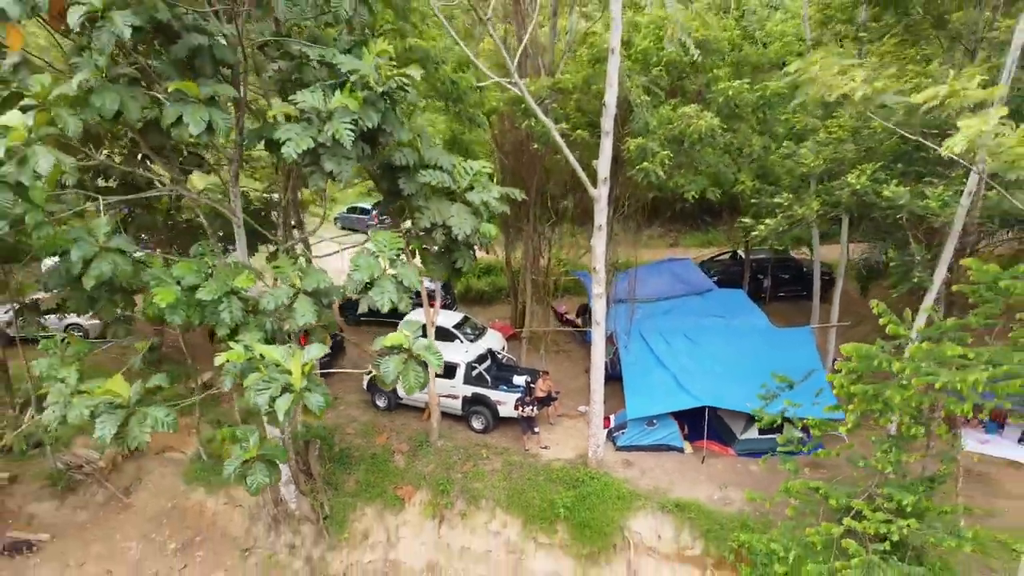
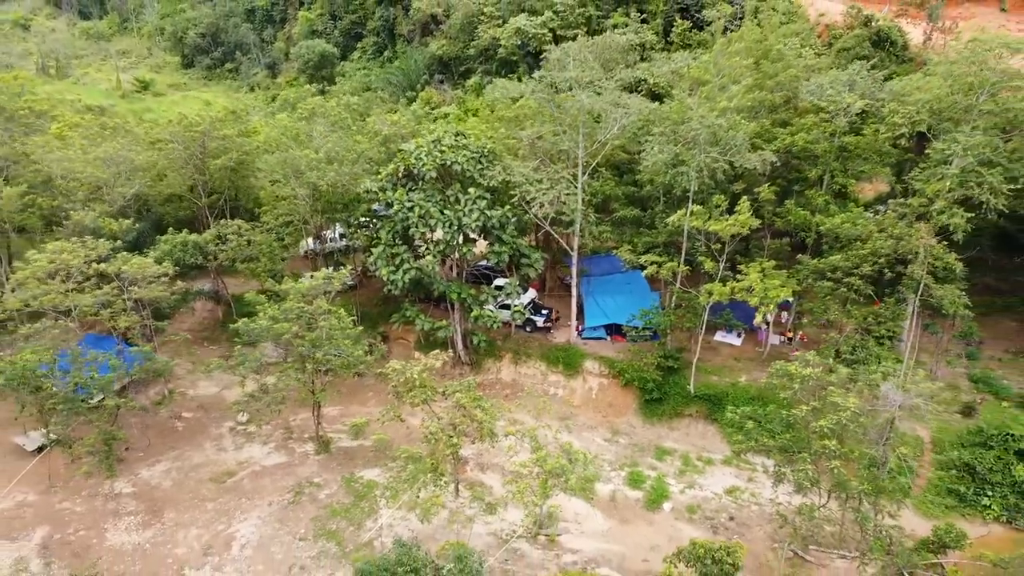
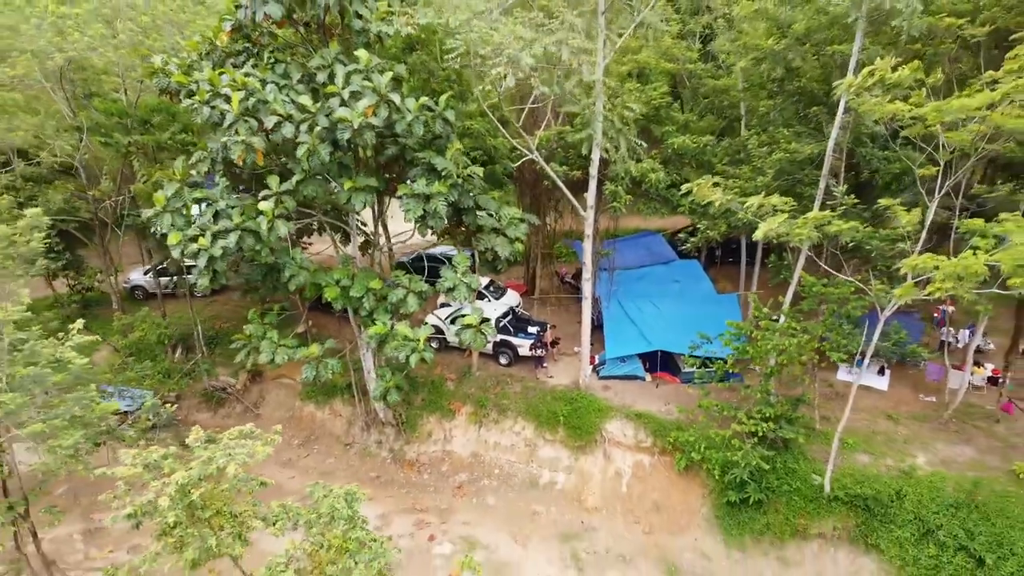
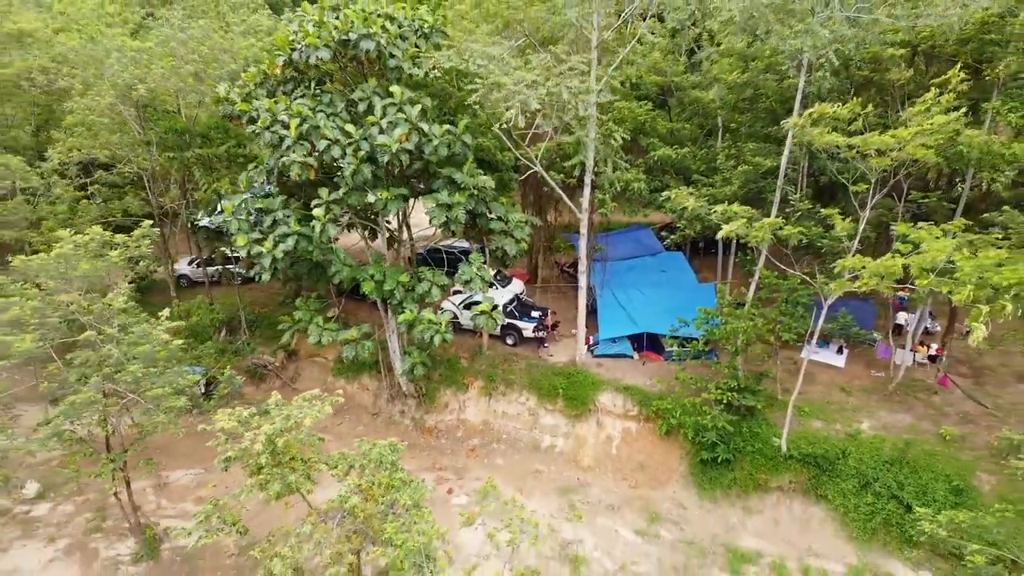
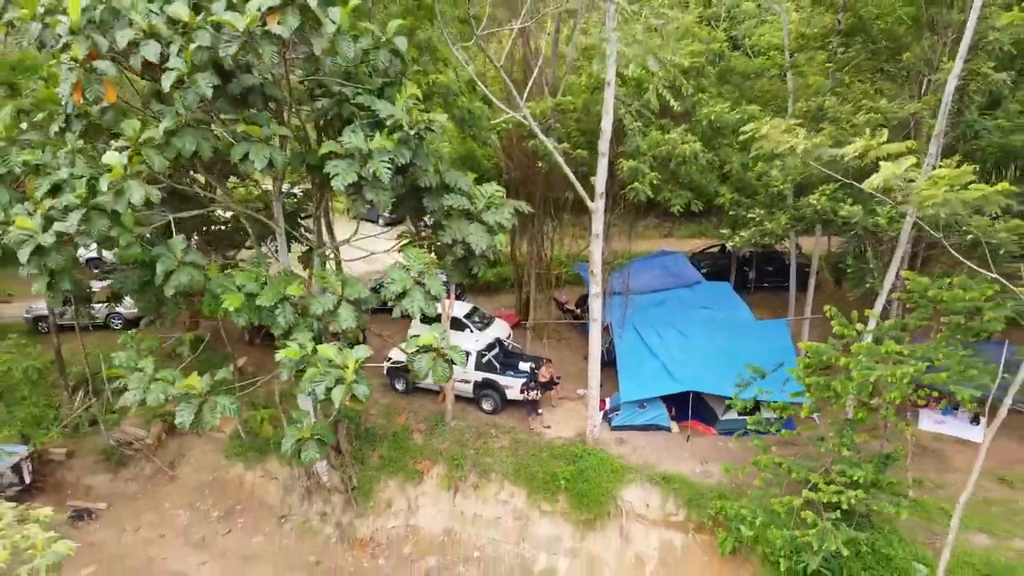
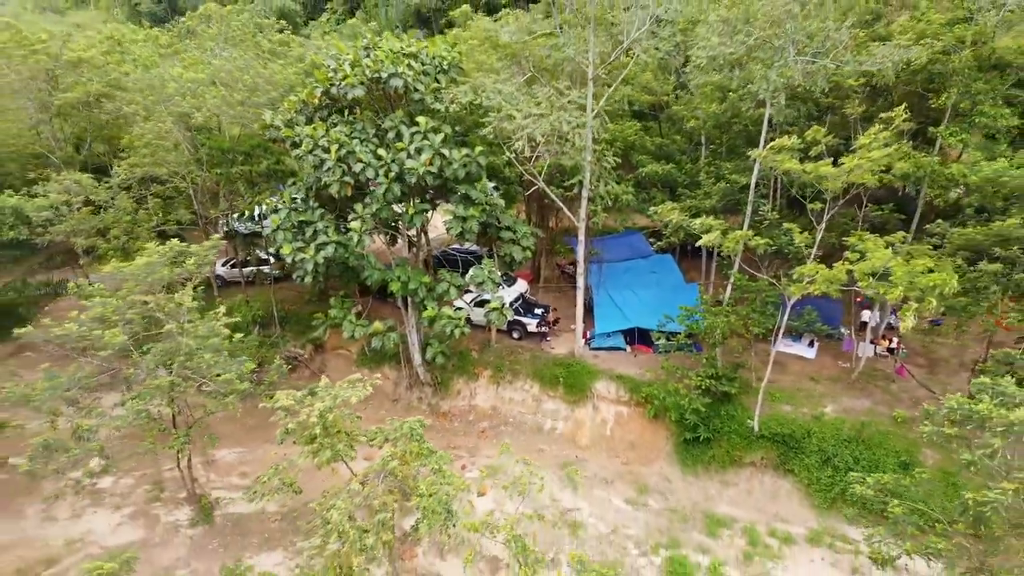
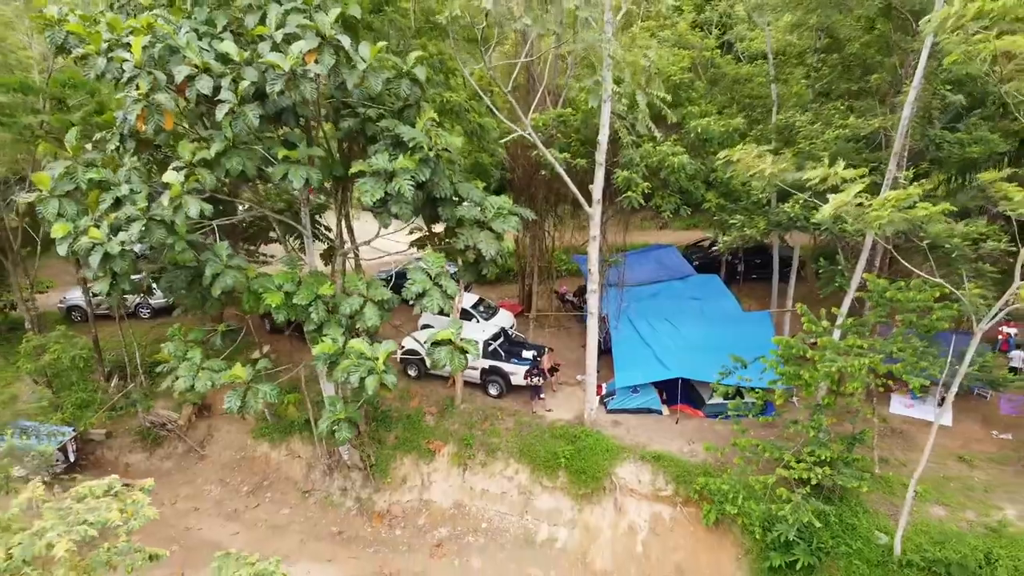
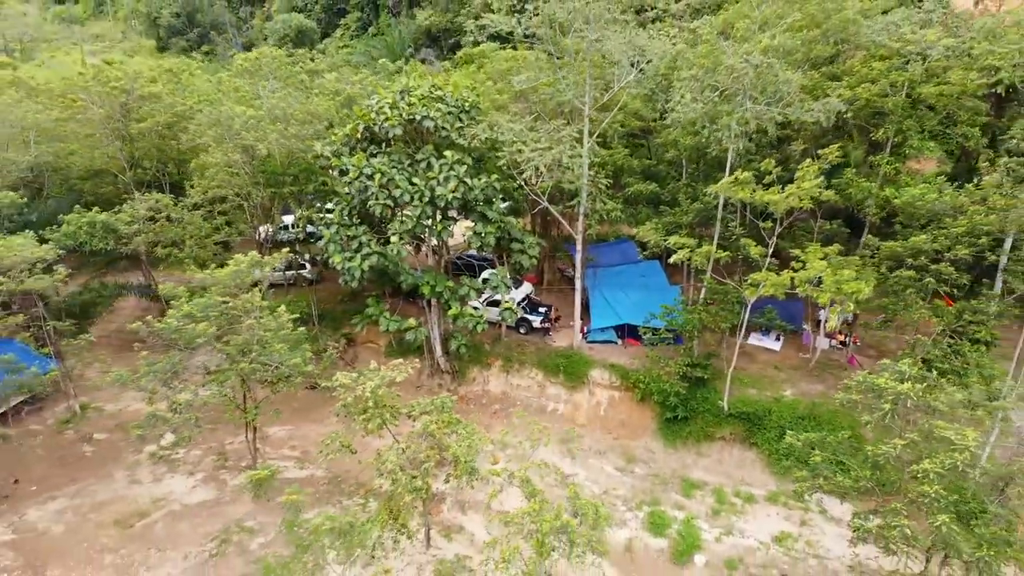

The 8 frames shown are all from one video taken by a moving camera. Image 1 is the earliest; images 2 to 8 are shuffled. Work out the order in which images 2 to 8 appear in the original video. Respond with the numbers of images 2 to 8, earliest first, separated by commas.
5, 7, 3, 4, 6, 8, 2
